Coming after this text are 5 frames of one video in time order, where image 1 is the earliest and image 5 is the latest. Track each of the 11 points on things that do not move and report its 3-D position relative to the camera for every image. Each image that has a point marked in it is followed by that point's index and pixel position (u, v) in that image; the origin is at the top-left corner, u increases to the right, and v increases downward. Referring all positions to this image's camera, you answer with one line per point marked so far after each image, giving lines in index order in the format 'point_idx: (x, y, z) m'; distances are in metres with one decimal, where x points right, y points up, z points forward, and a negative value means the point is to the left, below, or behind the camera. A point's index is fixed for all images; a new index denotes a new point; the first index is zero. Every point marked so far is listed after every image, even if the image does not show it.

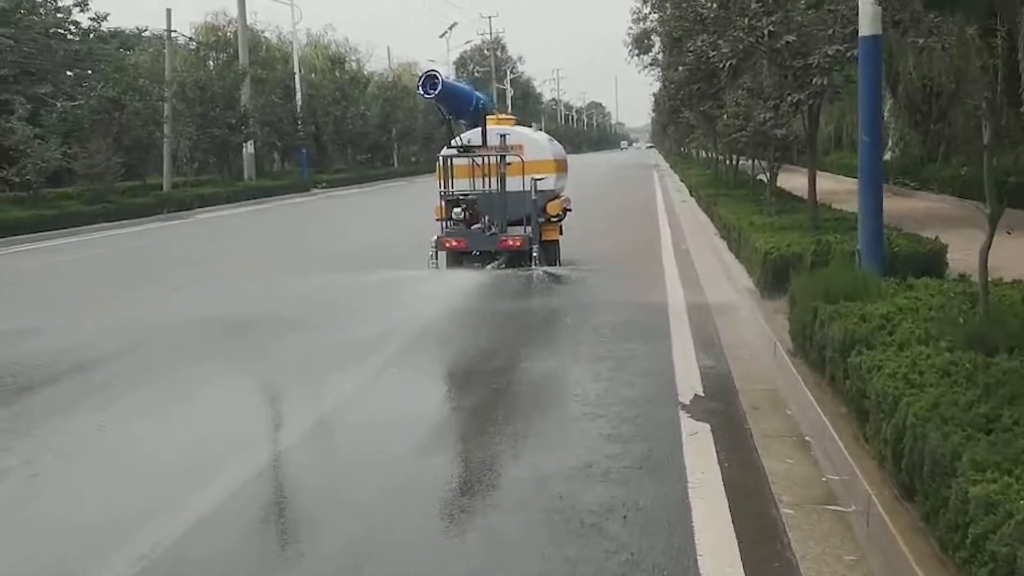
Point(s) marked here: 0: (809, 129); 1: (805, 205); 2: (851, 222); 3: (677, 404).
0: (+3.1, +1.7, +11.4) m
1: (+3.8, +1.1, +14.2) m
2: (+3.5, +0.7, +11.4) m
3: (+1.0, -0.7, +6.5) m
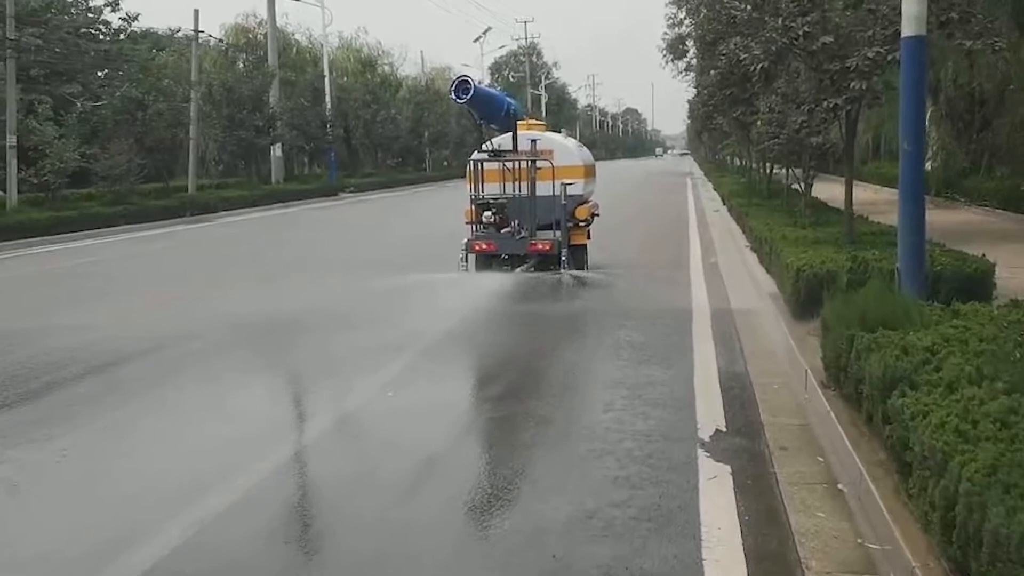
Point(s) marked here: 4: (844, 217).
0: (+3.3, +1.5, +10.7) m
1: (+4.0, +0.9, +13.5) m
2: (+3.7, +0.5, +10.7) m
3: (+1.0, -0.8, +5.9) m
4: (+4.2, +0.9, +13.8) m
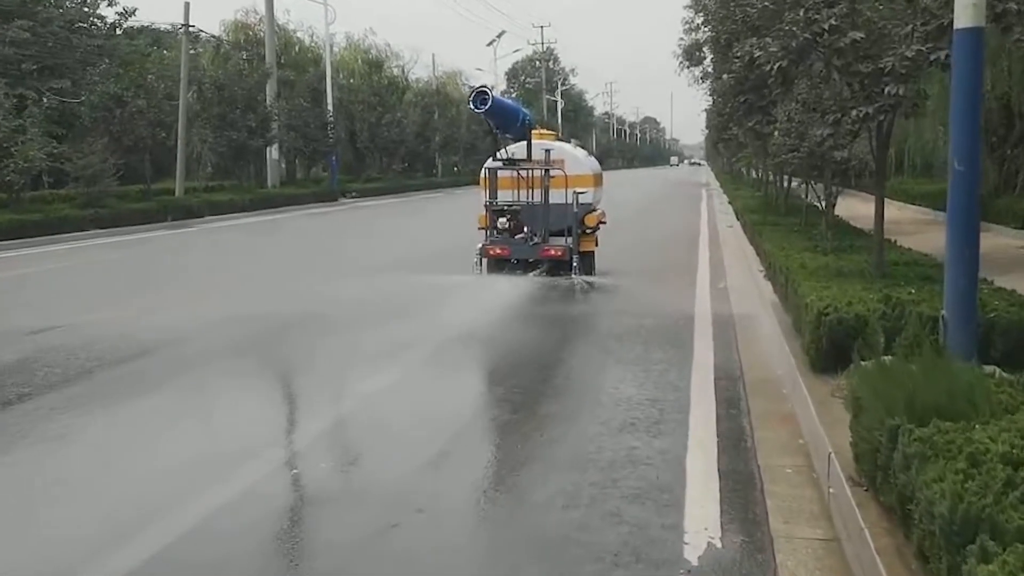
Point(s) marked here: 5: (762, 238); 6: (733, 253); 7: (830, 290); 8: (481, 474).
0: (+3.1, +1.1, +9.2) m
1: (+3.9, +0.5, +11.9) m
2: (+3.5, +0.2, +9.2) m
3: (+0.7, -1.1, +4.3) m
4: (+4.0, +0.5, +12.2) m
5: (+3.2, +0.7, +14.2) m
6: (+4.0, +0.6, +19.7) m
7: (+2.3, 0.0, +8.0) m
8: (-0.2, -1.0, +5.7) m
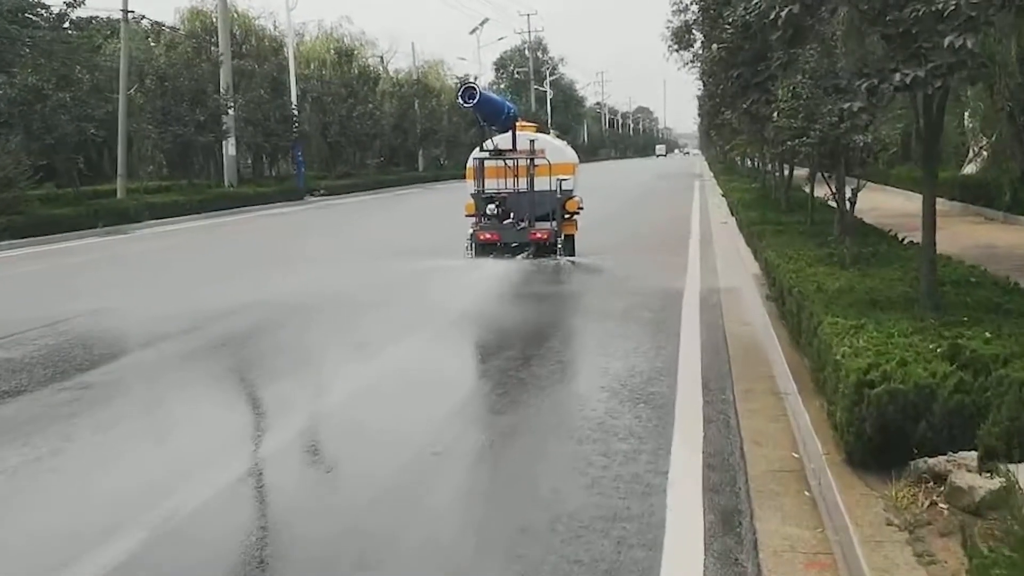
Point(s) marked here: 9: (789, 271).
0: (+2.5, +0.9, +6.7) m
1: (+3.3, +0.3, +9.4) m
2: (+2.9, 0.0, +6.7) m
3: (+0.2, -1.4, +1.9) m
4: (+3.4, +0.4, +9.8) m
5: (+2.7, +0.5, +11.7) m
6: (+3.4, +0.5, +17.2) m
7: (+1.8, -0.2, +5.6) m
8: (-0.7, -1.3, +3.3) m
9: (+2.1, +0.1, +8.4) m
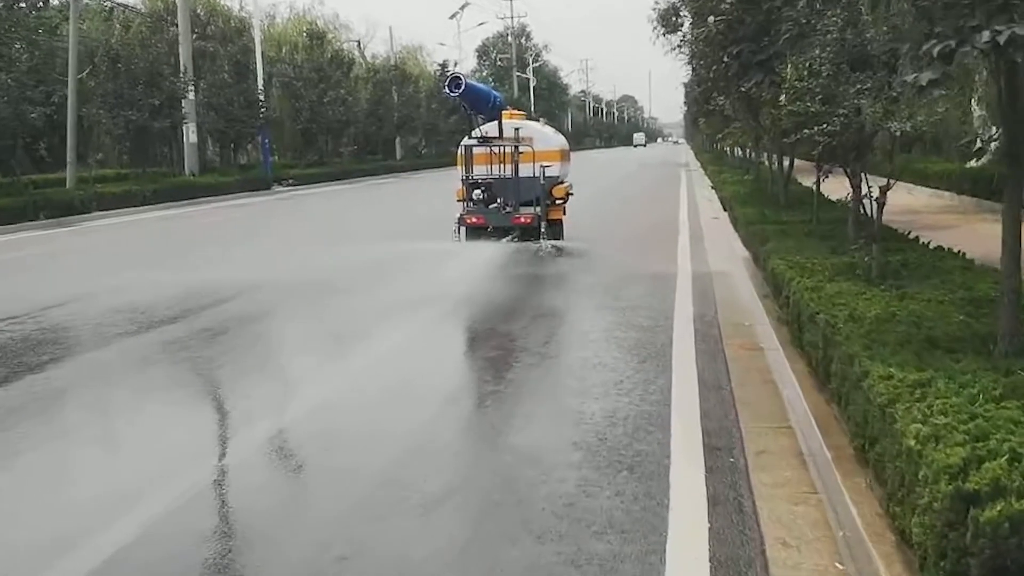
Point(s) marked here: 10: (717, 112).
0: (+2.2, +0.8, +5.1) m
1: (+3.0, +0.2, +7.9) m
2: (+2.7, -0.2, +5.1) m
3: (0.0, -1.6, +0.3) m
4: (+3.1, +0.2, +8.2) m
5: (+2.3, +0.4, +10.1) m
6: (+3.0, +0.5, +15.6) m
7: (+1.6, -0.4, +4.0) m
8: (-0.9, -1.4, +1.7) m
9: (+1.9, 0.0, +6.8) m
10: (+3.7, +3.2, +19.6) m
